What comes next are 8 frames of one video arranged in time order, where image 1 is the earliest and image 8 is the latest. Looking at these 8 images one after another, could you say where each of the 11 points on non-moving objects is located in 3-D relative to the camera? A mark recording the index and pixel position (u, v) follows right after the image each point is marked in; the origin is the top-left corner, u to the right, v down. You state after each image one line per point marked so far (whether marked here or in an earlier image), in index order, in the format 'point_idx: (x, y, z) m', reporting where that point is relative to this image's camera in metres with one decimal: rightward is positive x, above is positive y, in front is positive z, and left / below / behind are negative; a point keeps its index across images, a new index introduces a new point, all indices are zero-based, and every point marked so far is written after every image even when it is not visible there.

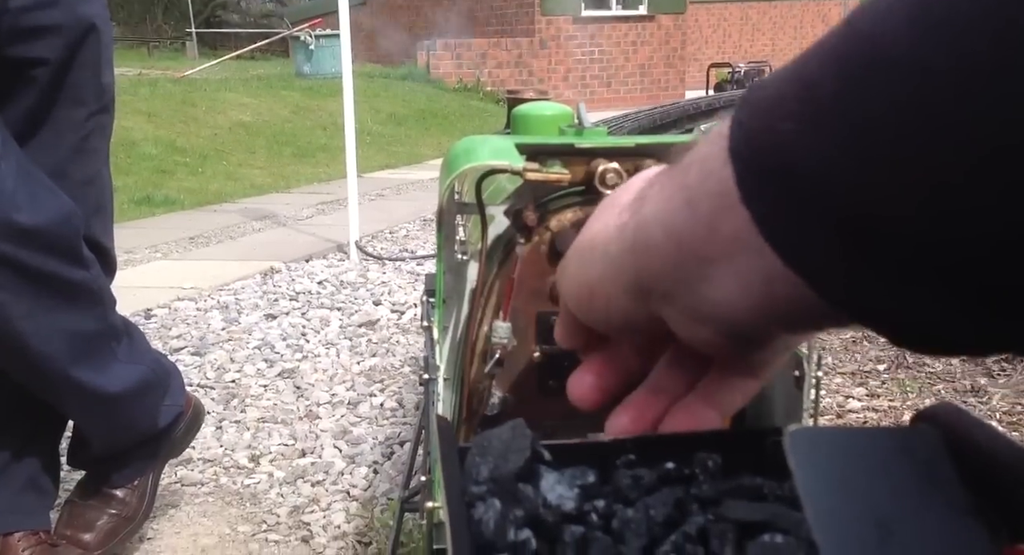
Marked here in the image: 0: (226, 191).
0: (-2.0, +0.6, +7.4) m
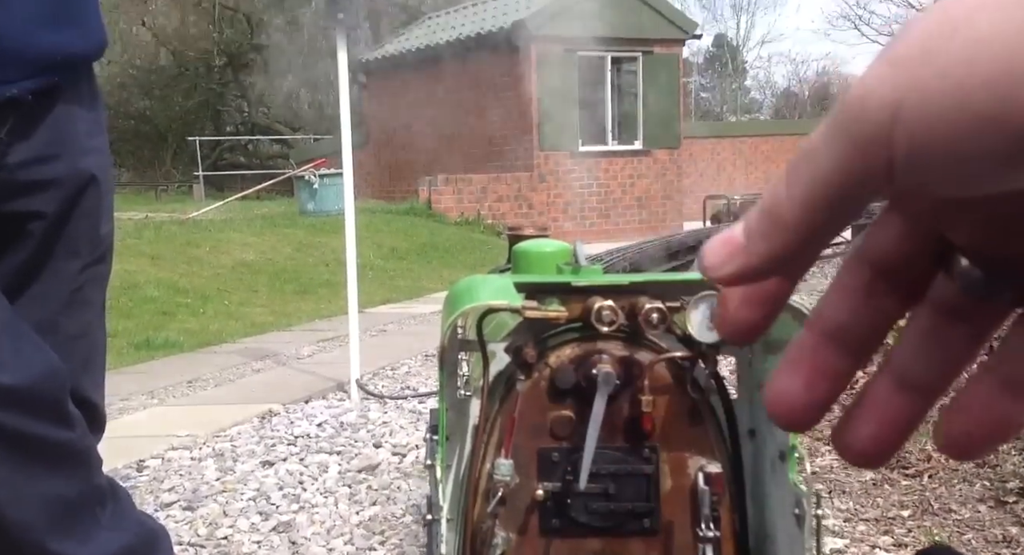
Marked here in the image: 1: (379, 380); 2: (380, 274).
0: (-2.0, -0.4, +7.3) m
1: (-0.7, -0.6, +5.8) m
2: (-1.4, 0.0, +11.1) m
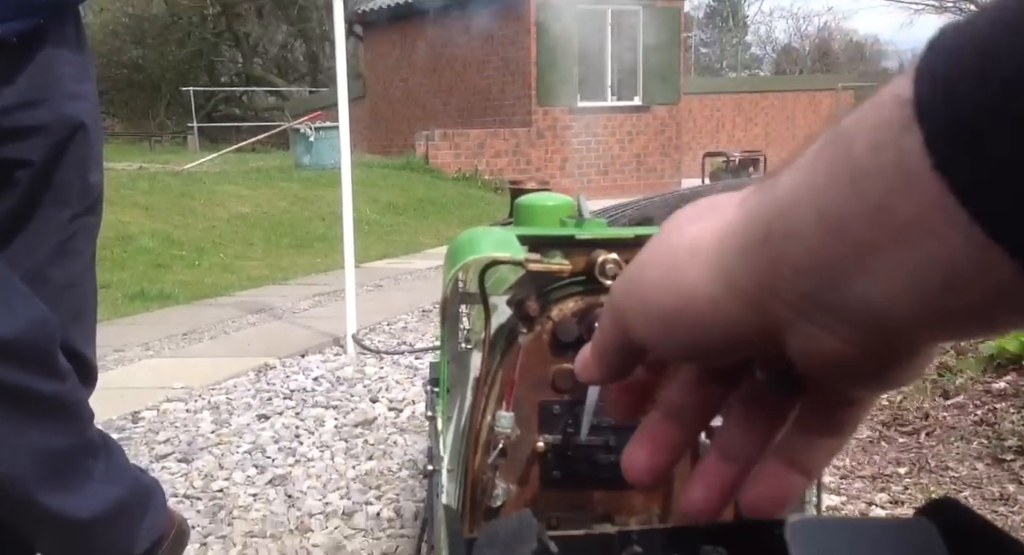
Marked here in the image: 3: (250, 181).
0: (-2.0, 0.0, +7.3) m
1: (-0.7, -0.3, +5.8) m
2: (-1.4, +0.5, +11.0) m
3: (-2.8, +1.0, +11.6) m
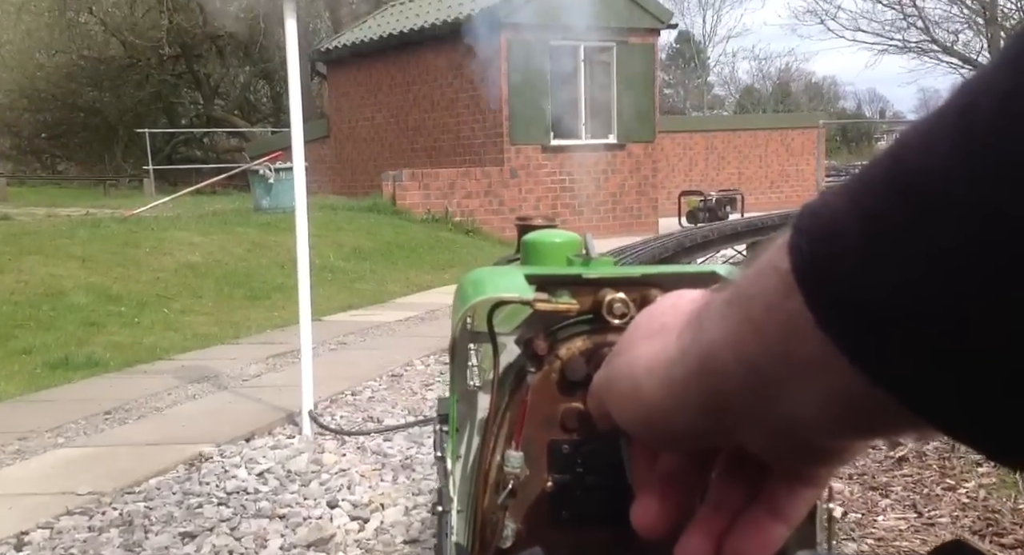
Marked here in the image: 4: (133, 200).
0: (-2.1, -0.4, +6.4) m
1: (-0.8, -0.6, +4.9) m
2: (-1.6, 0.0, +10.2) m
3: (-3.1, +0.5, +10.7) m
4: (-6.1, +1.3, +17.4) m
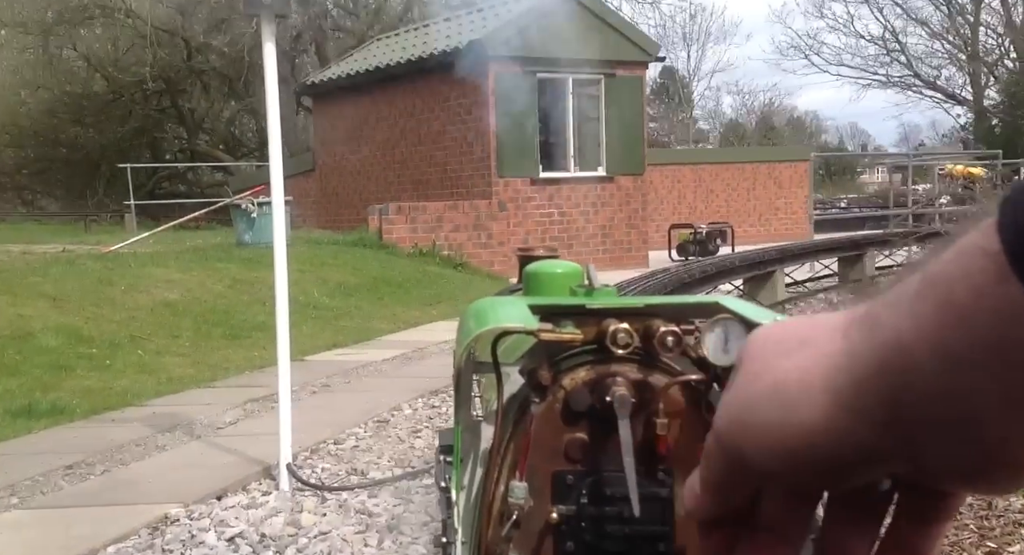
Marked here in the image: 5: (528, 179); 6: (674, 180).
0: (-2.1, -0.6, +6.1) m
1: (-0.8, -0.8, +4.6) m
2: (-1.7, -0.3, +9.8) m
3: (-3.2, +0.1, +10.4) m
4: (-6.3, +0.7, +17.0) m
5: (+0.2, +1.3, +14.2) m
6: (+2.8, +1.7, +18.1) m
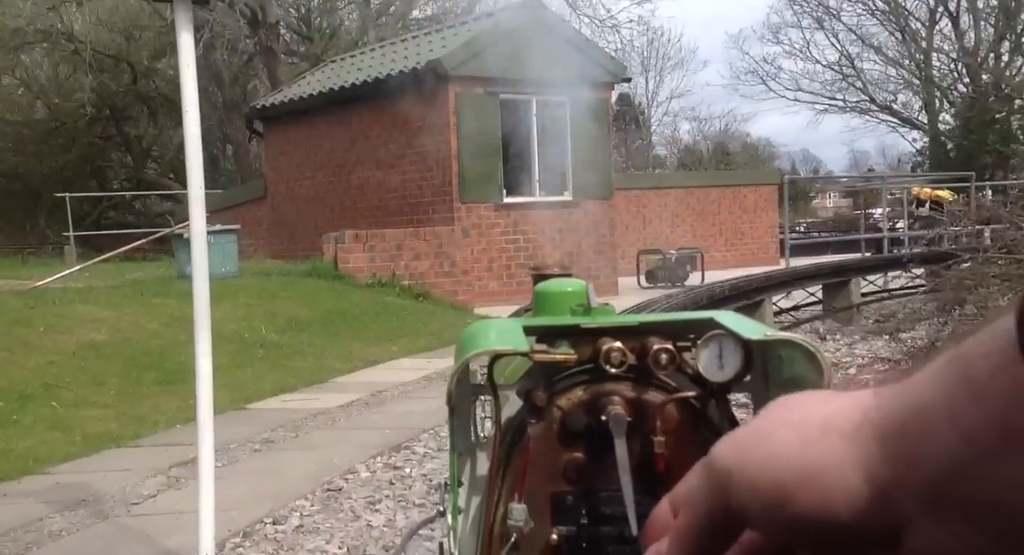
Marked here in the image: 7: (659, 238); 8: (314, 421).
0: (-2.3, -0.8, +5.1) m
1: (-0.9, -0.9, +3.7) m
2: (-2.0, -0.6, +8.9) m
3: (-3.5, -0.2, +9.4) m
4: (-6.9, +0.2, +16.0) m
5: (-0.2, +0.9, +13.4) m
6: (+2.2, +1.2, +17.4) m
7: (+2.5, +0.7, +17.7) m
8: (-1.2, -0.9, +6.3) m
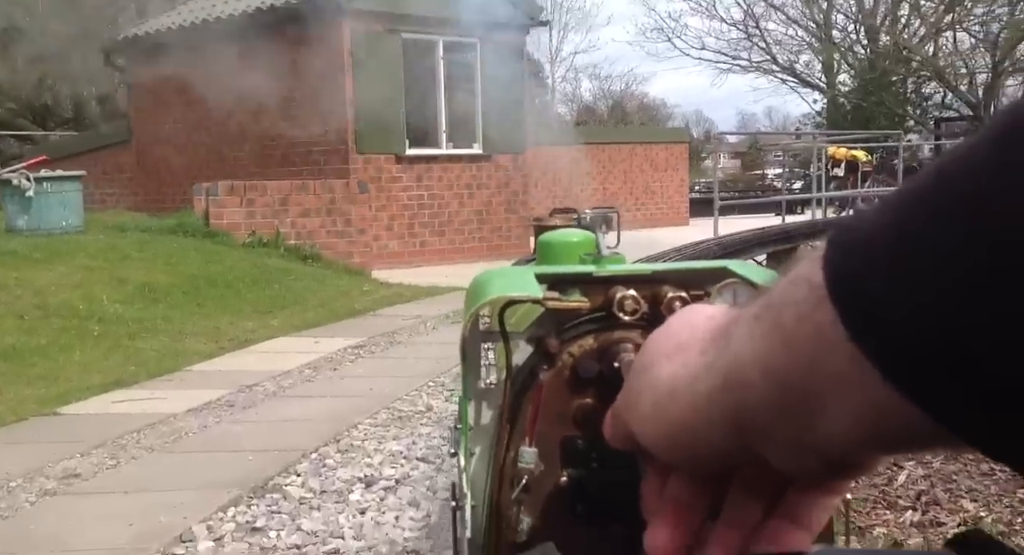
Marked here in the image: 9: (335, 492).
0: (-2.5, -0.7, +3.3) m
1: (-1.0, -0.9, +2.0) m
2: (-2.6, -0.3, +7.1) m
3: (-4.1, +0.1, +7.4) m
4: (-8.1, +0.8, +13.6) m
5: (-1.3, +1.3, +11.6) m
6: (+0.8, +1.8, +15.9) m
7: (+1.0, +1.2, +16.1) m
8: (-1.5, -0.7, +4.5) m
9: (-0.6, -0.8, +3.8) m
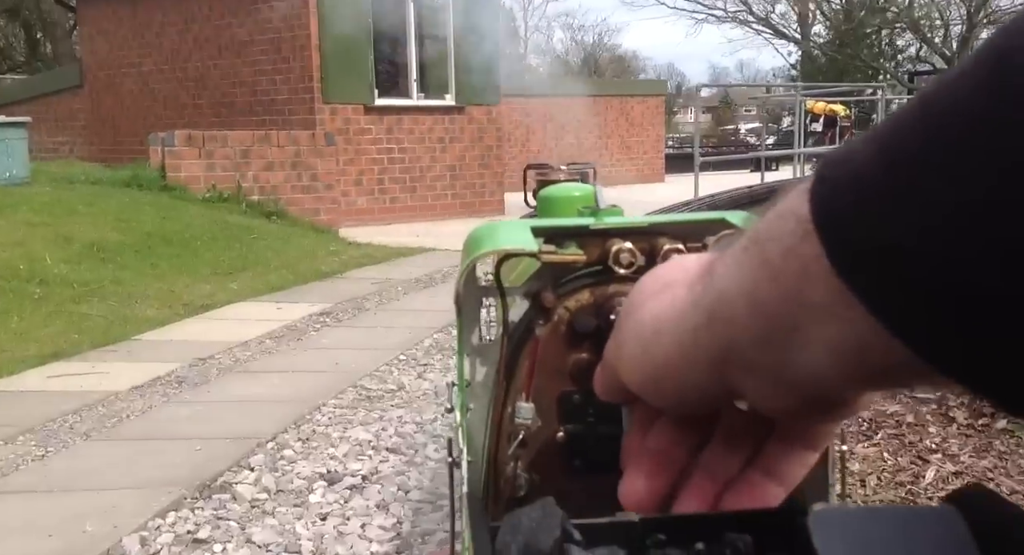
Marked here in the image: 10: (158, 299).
0: (-2.5, -0.6, +2.8) m
1: (-1.0, -0.8, +1.5) m
2: (-2.7, -0.1, +6.5) m
3: (-4.3, +0.4, +6.8) m
4: (-8.4, +1.3, +12.8) m
5: (-1.5, +1.8, +11.0) m
6: (+0.4, +2.4, +15.3) m
7: (+0.6, +1.8, +15.6) m
8: (-1.6, -0.5, +4.0) m
9: (-0.7, -0.7, +3.4) m
10: (-2.2, -0.1, +6.7) m
